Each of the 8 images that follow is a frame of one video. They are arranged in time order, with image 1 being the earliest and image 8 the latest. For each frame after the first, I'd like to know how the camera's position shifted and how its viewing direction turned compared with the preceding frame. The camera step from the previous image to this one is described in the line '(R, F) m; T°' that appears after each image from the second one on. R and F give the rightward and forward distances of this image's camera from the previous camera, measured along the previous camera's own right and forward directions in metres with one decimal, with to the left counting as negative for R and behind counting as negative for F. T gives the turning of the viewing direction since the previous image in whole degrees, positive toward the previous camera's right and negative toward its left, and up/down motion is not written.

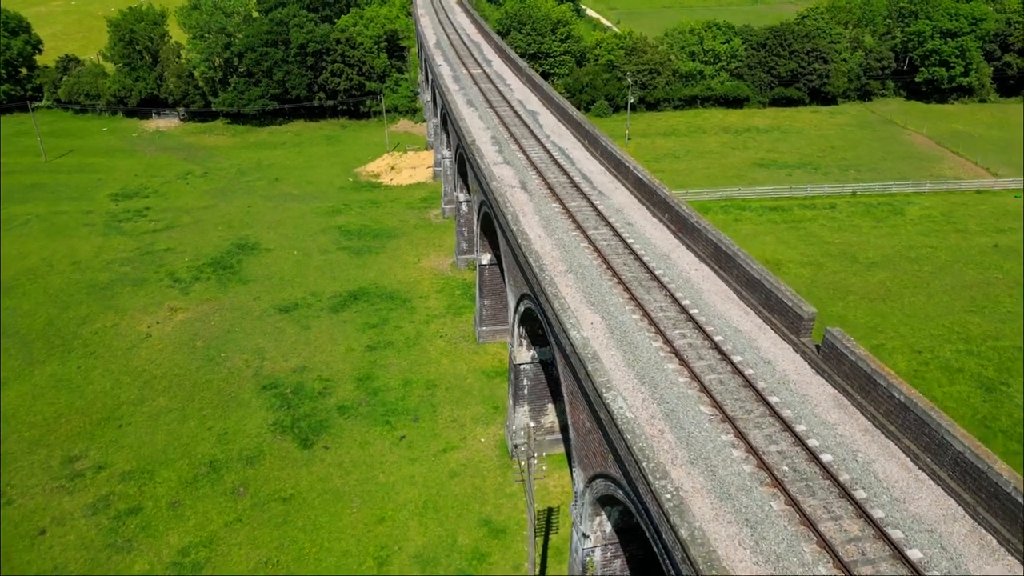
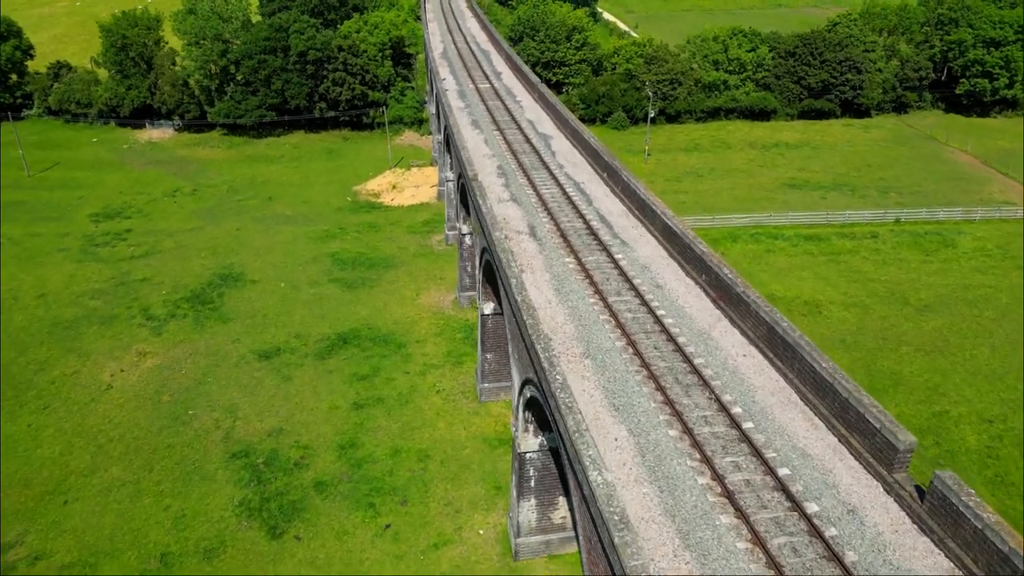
(+0.2, +3.4) m; -1°
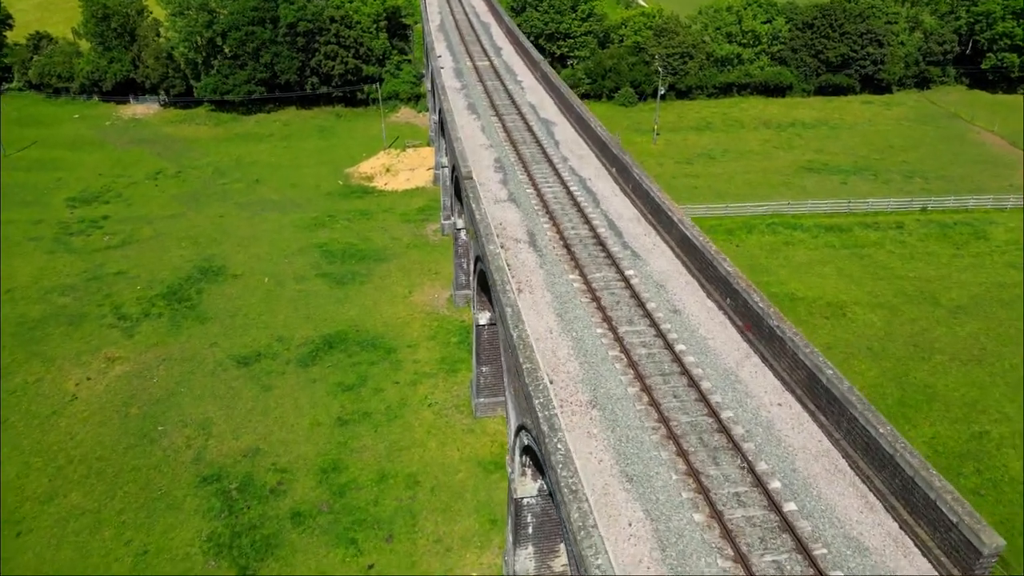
(+0.2, +2.2) m; 0°
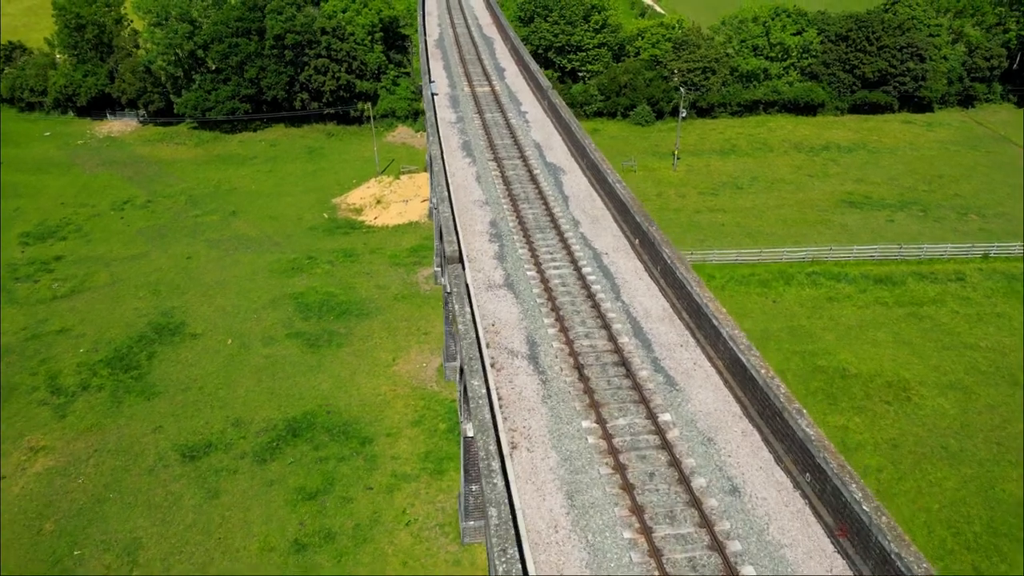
(+0.3, +4.3) m; -1°
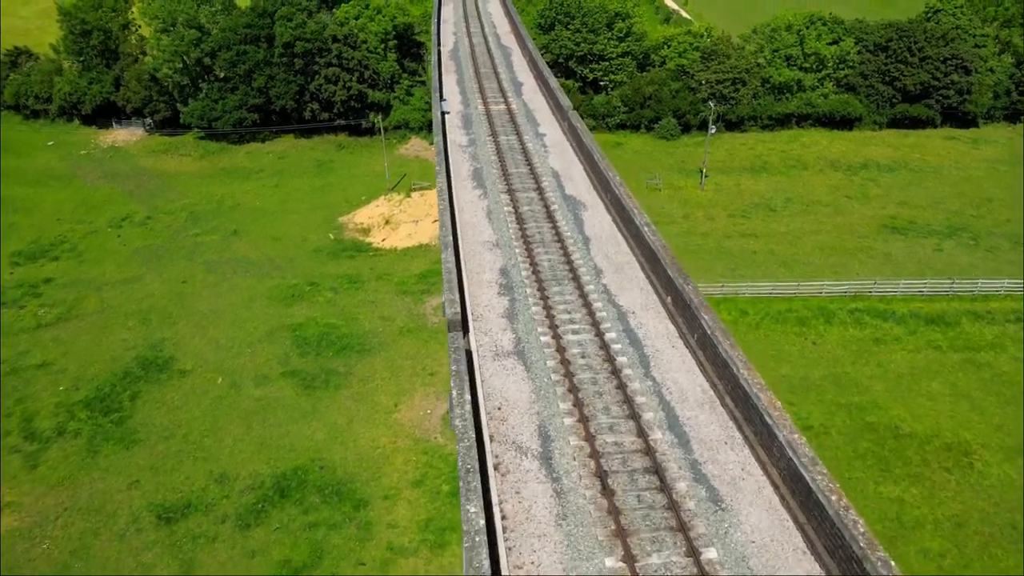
(+0.1, +2.3) m; -1°
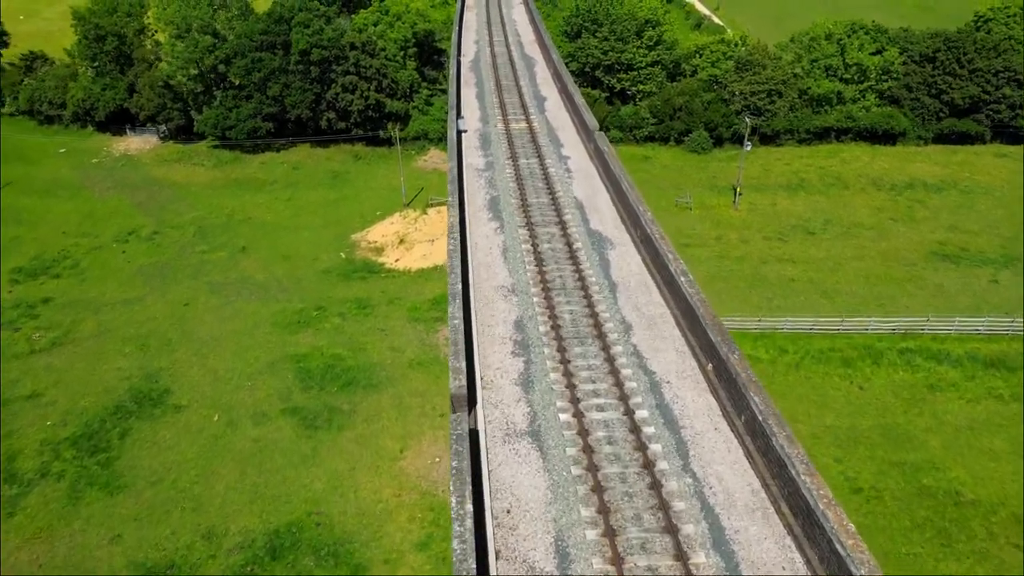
(+0.1, +1.9) m; -2°
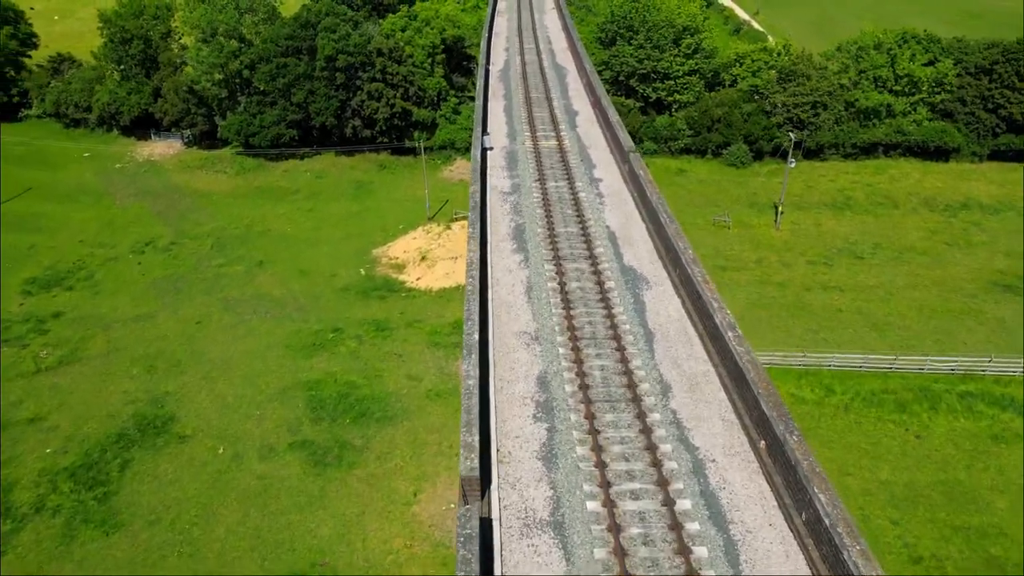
(0.0, +1.6) m; -2°
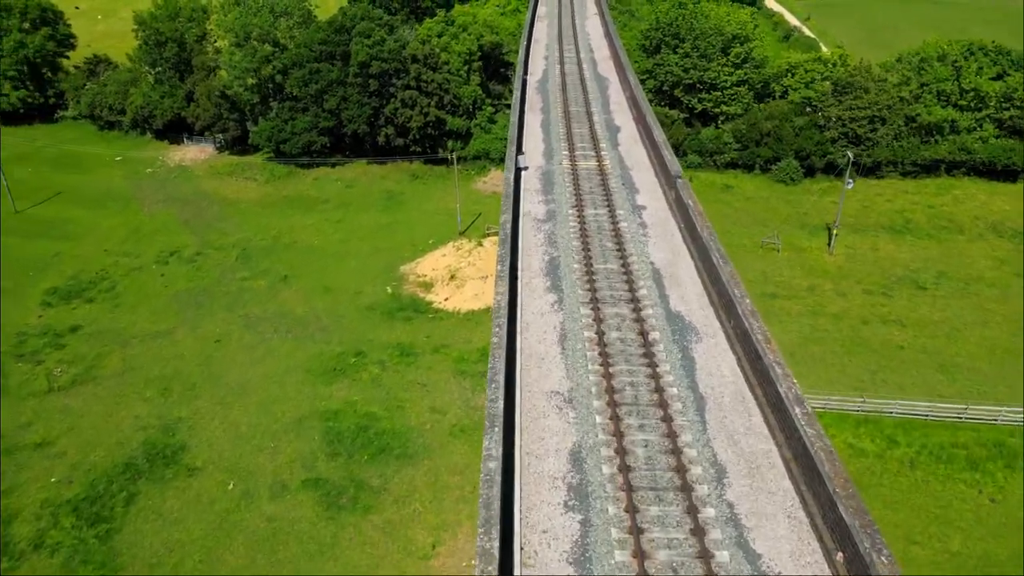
(0.0, +1.7) m; -3°
